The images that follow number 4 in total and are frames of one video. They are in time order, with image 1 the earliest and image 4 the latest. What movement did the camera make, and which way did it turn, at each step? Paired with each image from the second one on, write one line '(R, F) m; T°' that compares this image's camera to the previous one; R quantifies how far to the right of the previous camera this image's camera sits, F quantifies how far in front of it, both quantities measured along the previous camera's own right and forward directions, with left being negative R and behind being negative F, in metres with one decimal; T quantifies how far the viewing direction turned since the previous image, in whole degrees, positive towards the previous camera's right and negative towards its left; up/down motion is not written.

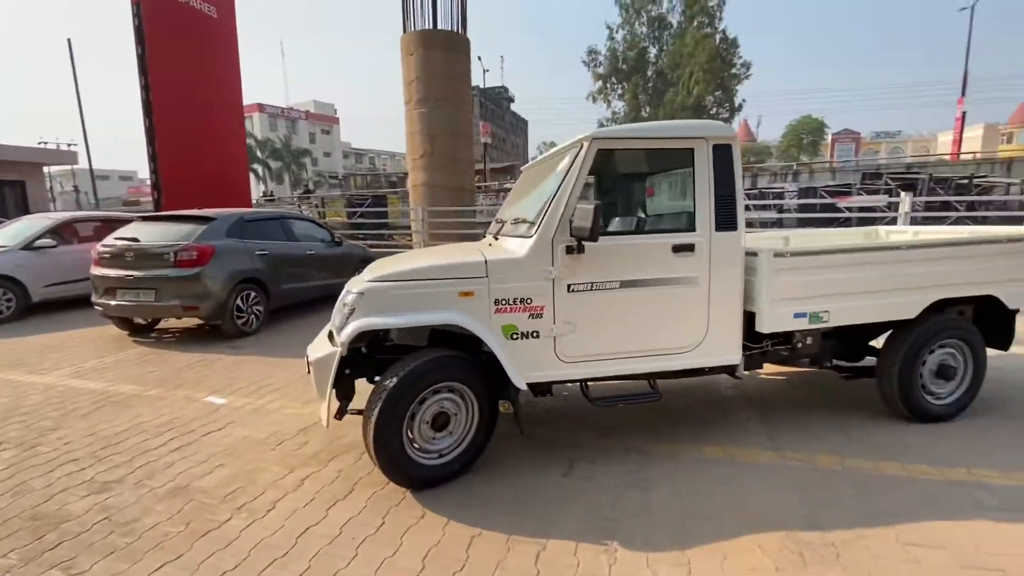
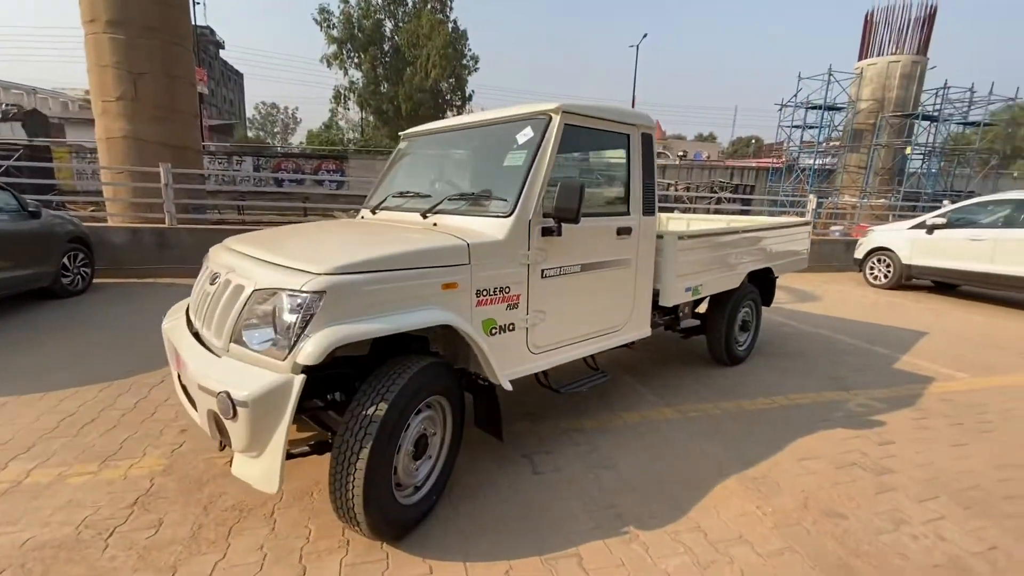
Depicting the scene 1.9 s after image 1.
(-1.3, +0.7) m; +31°
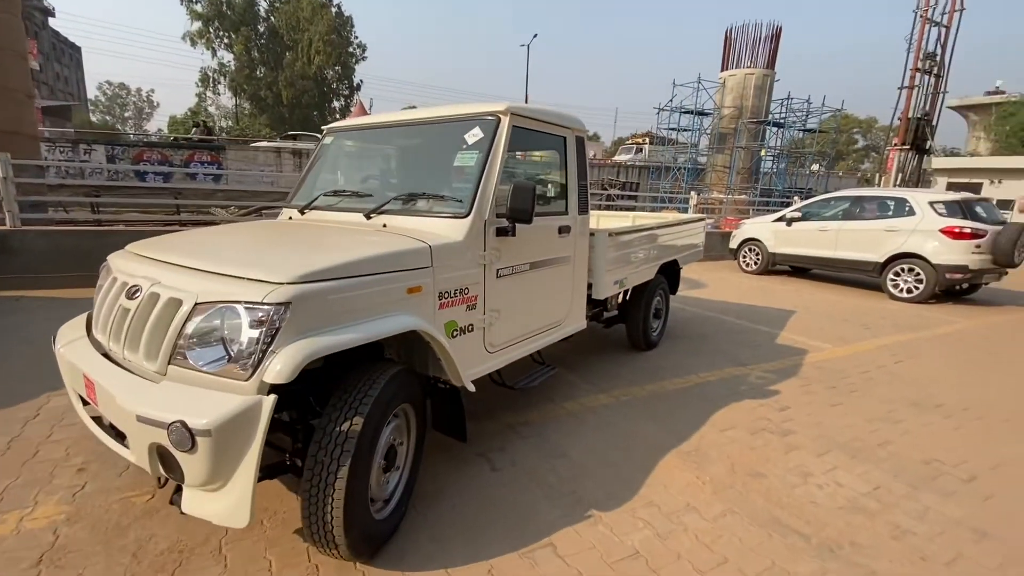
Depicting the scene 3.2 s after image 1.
(-0.3, 0.0) m; +12°
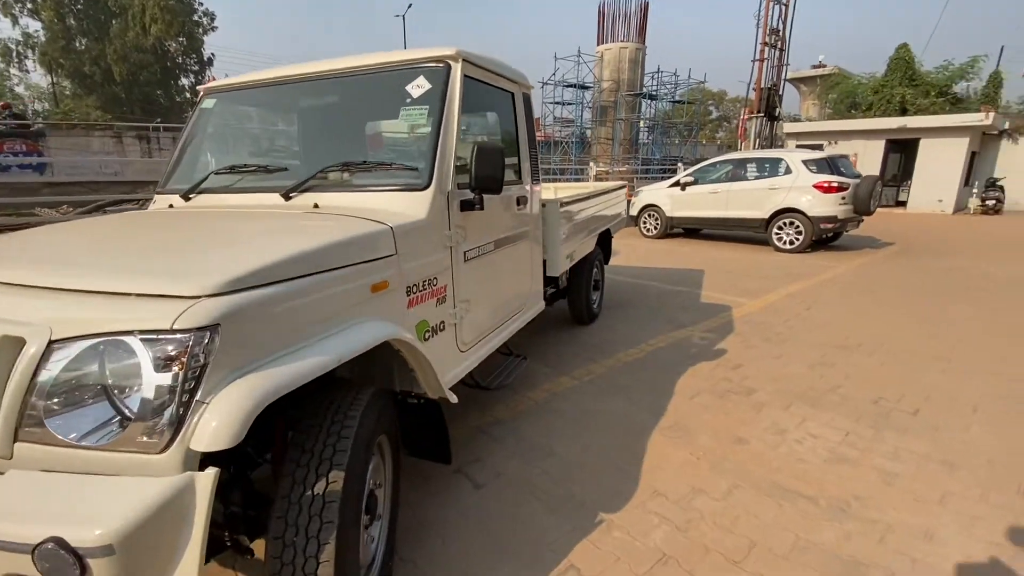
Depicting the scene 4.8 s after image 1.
(-0.4, +0.5) m; +12°
